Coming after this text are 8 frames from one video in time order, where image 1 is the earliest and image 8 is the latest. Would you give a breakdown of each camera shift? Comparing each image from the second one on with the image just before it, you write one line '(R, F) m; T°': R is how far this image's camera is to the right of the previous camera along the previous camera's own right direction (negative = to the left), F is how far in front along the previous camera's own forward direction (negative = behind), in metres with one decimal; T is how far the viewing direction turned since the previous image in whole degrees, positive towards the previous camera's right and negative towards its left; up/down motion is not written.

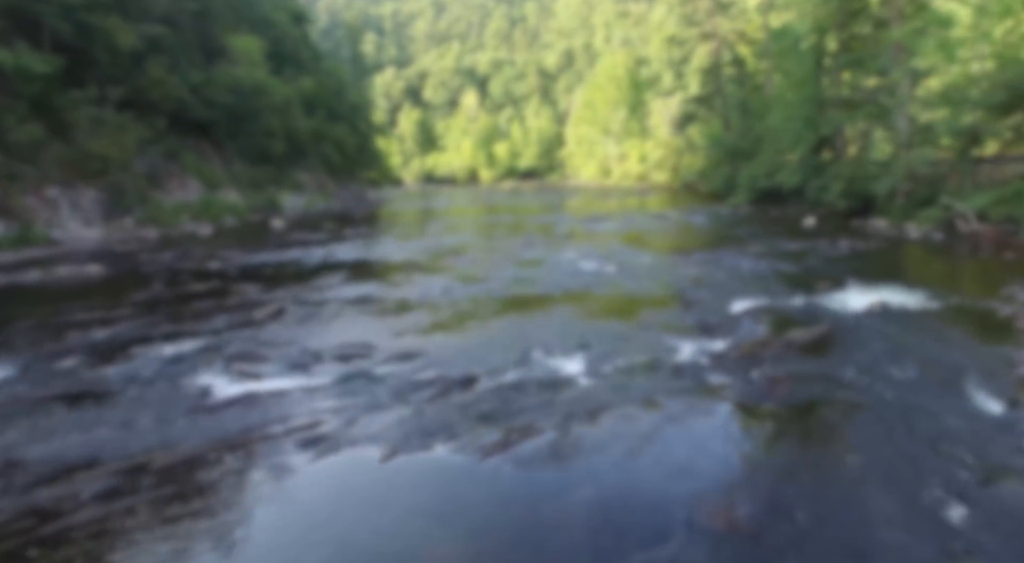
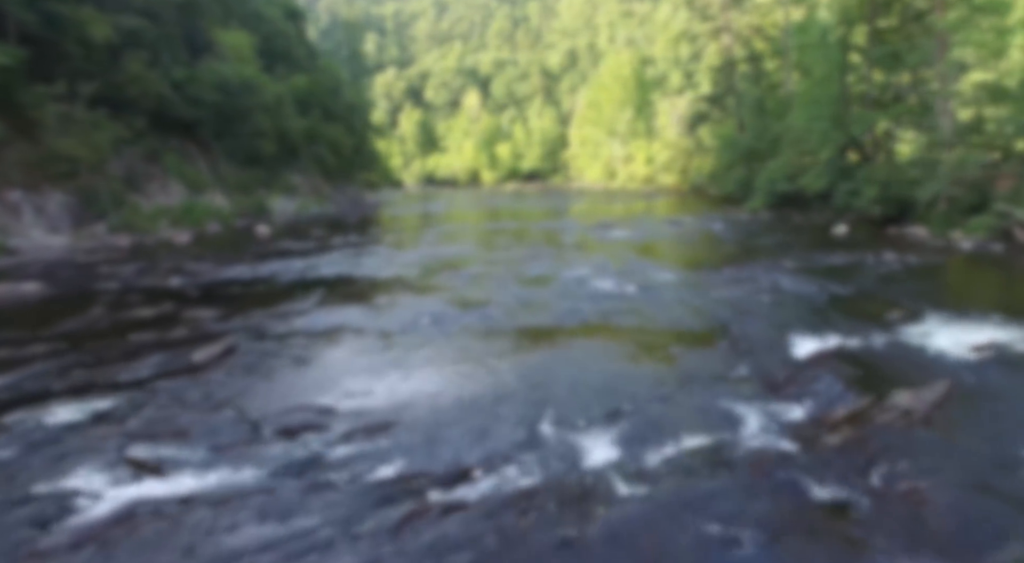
(0.0, +1.9) m; 0°
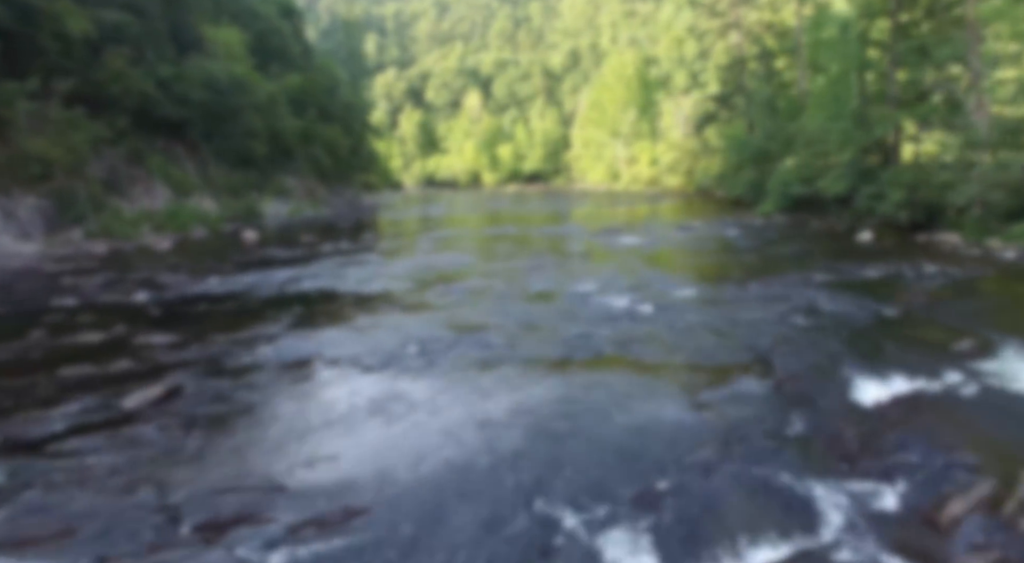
(0.0, +1.3) m; 0°
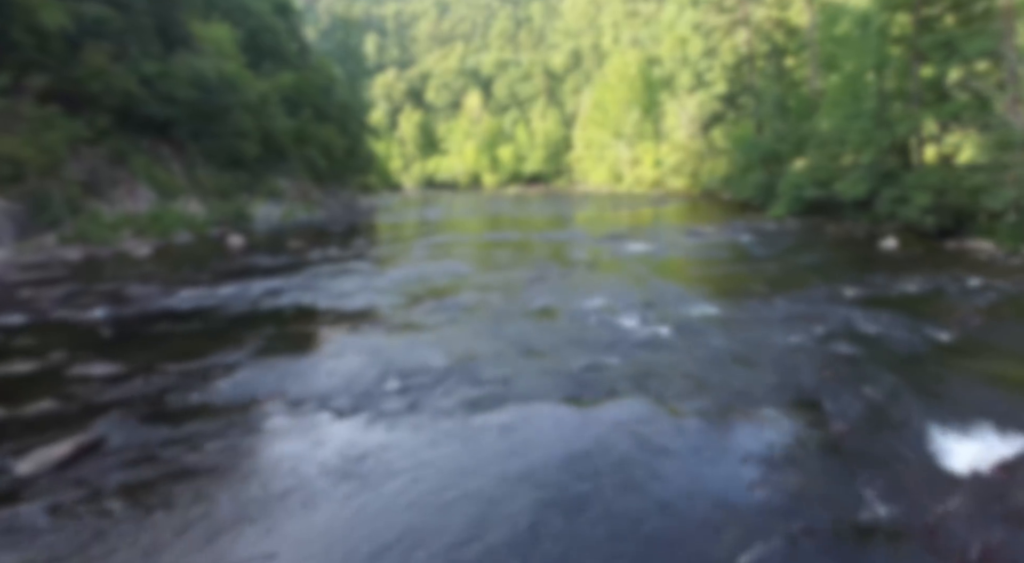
(0.0, +1.3) m; 0°
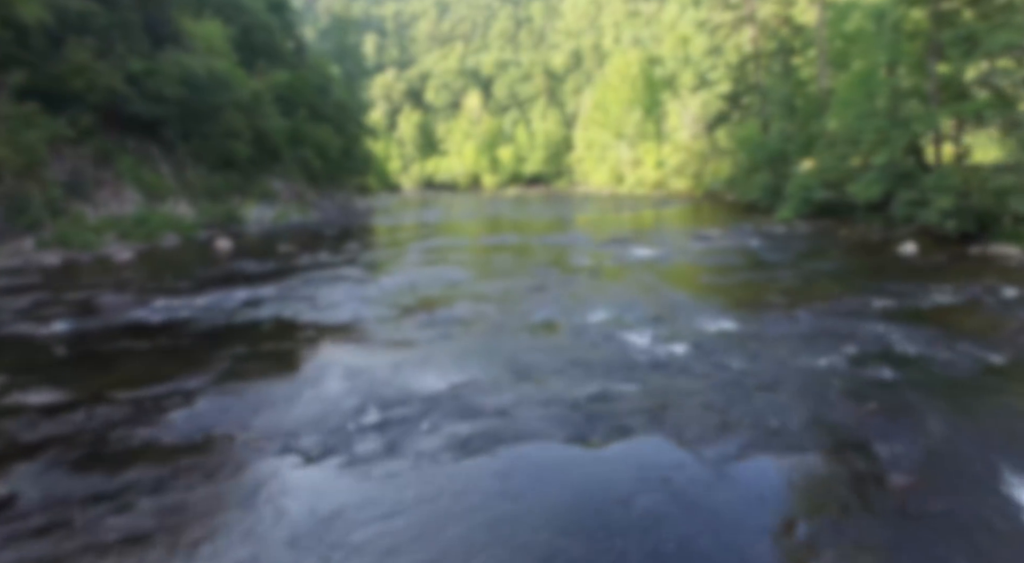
(0.0, +0.9) m; 0°
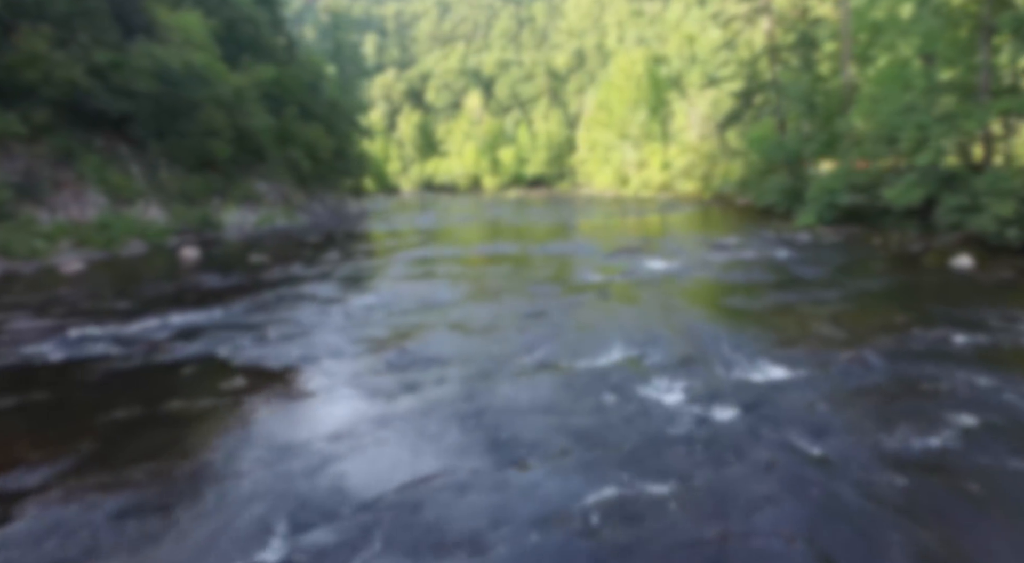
(+0.2, +2.2) m; 0°
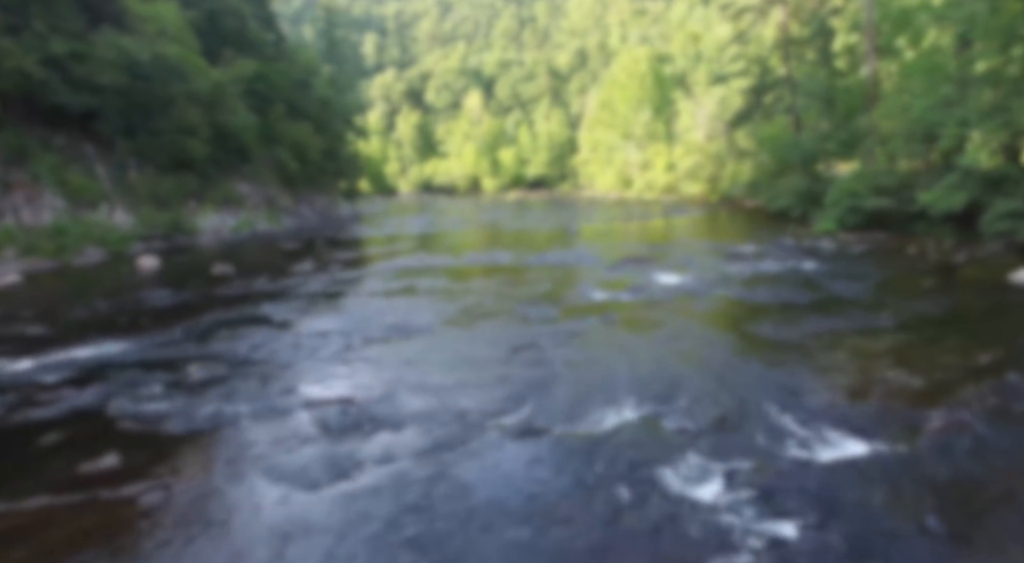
(+0.2, +2.0) m; 0°
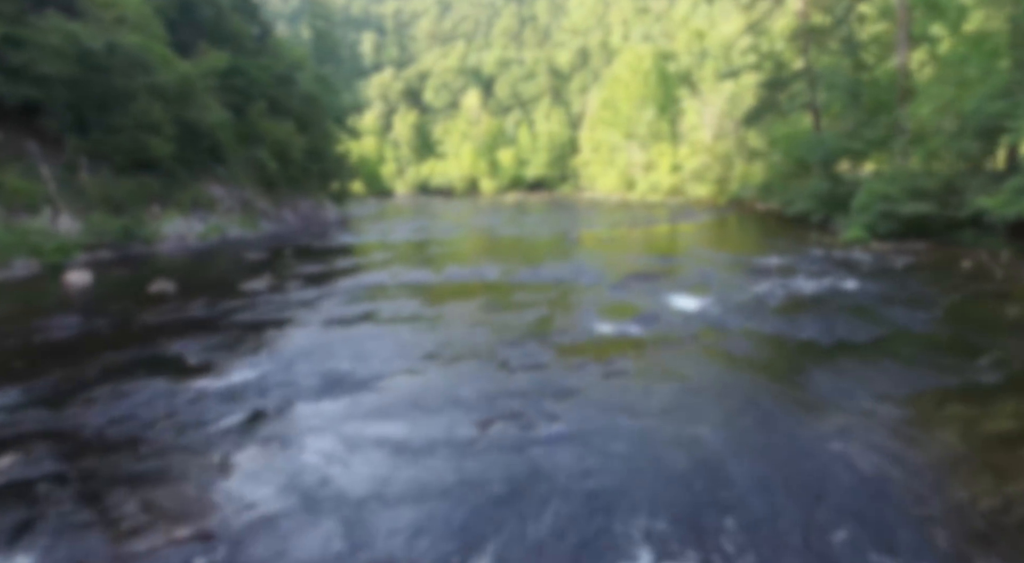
(+0.3, +2.5) m; 0°
